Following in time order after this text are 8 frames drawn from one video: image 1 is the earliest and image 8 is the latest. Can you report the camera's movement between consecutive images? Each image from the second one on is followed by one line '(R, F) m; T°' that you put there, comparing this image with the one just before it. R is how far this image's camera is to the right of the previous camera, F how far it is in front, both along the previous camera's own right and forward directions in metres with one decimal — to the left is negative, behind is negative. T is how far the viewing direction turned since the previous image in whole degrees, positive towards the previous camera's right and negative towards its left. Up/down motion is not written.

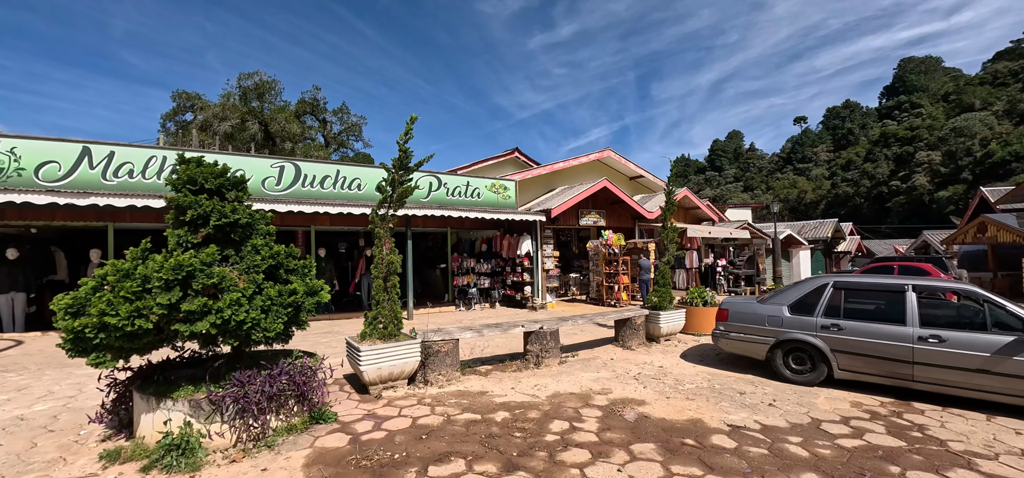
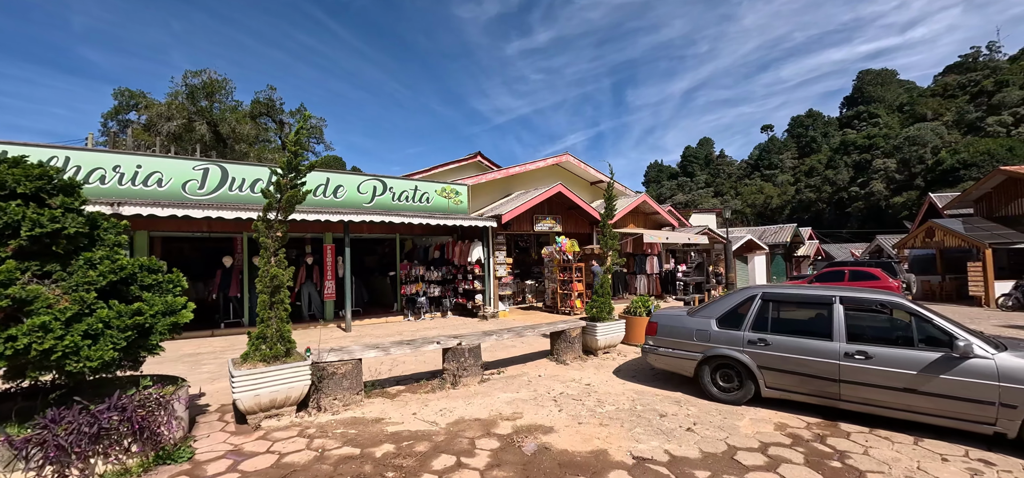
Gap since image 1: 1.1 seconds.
(+0.8, +0.5) m; +3°
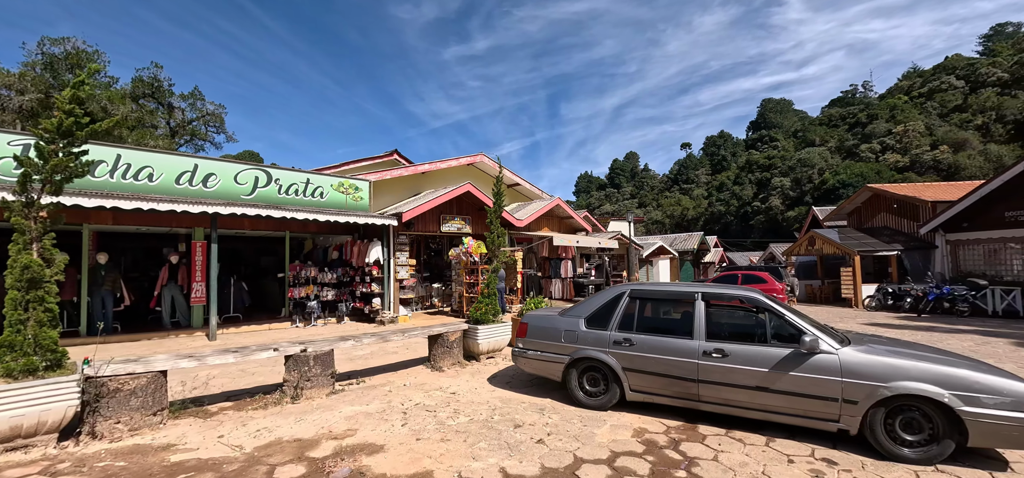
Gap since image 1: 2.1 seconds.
(+0.8, +0.5) m; +9°
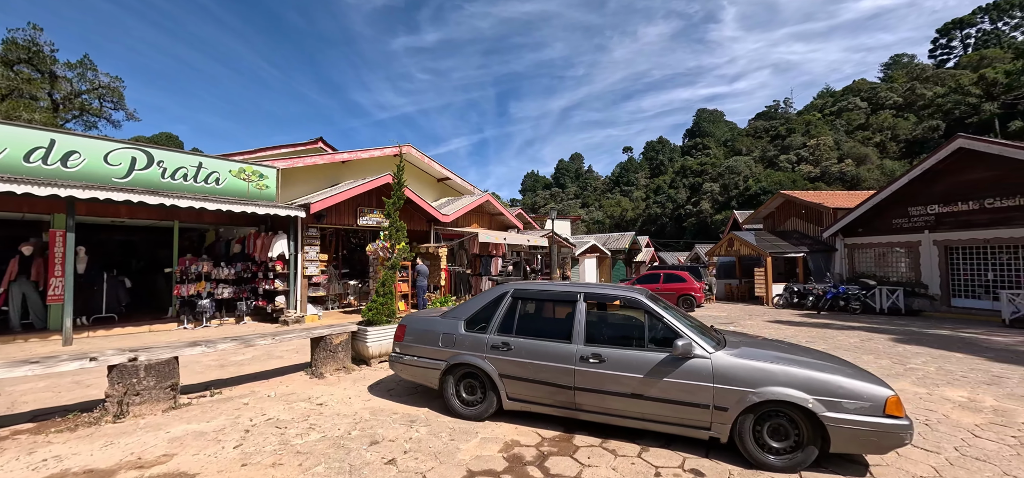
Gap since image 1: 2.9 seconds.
(+0.6, +0.4) m; +7°
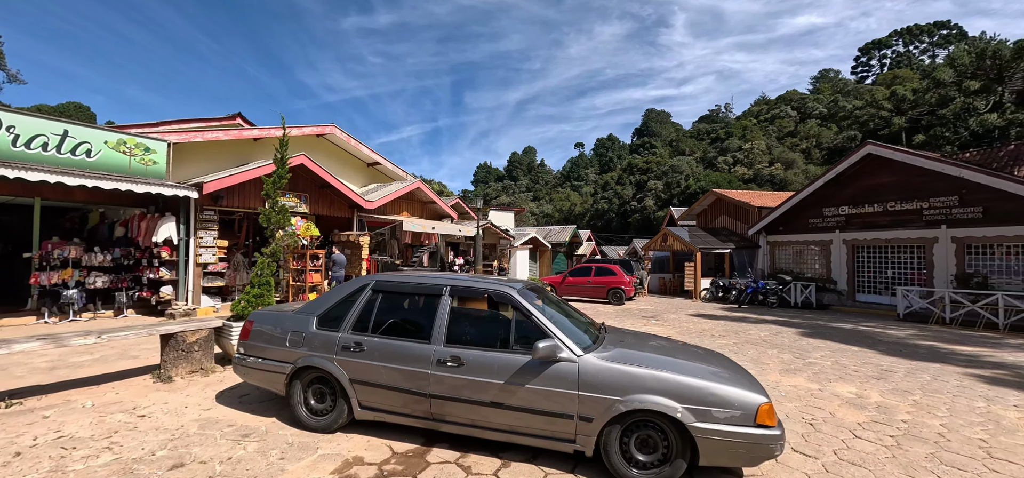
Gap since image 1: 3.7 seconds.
(+0.7, +0.5) m; +6°
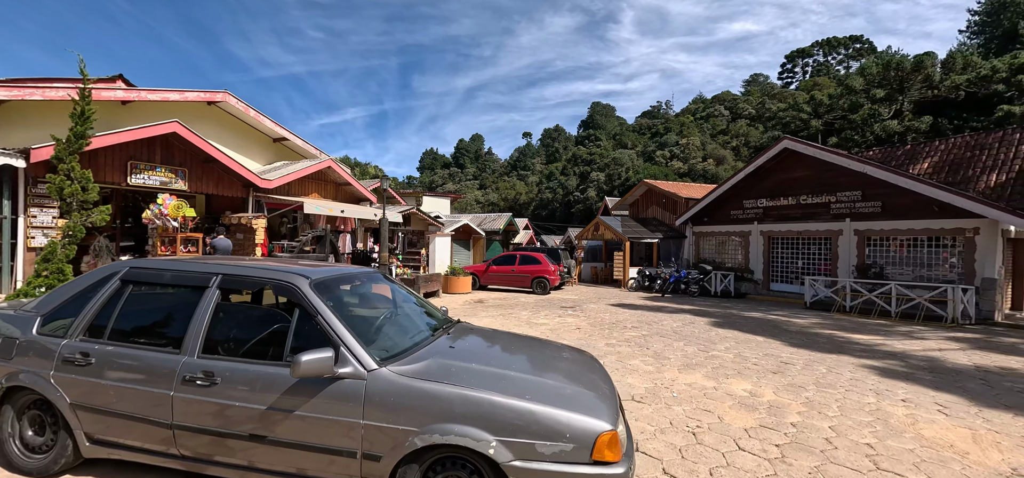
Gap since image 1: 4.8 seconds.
(+0.8, +0.7) m; +7°
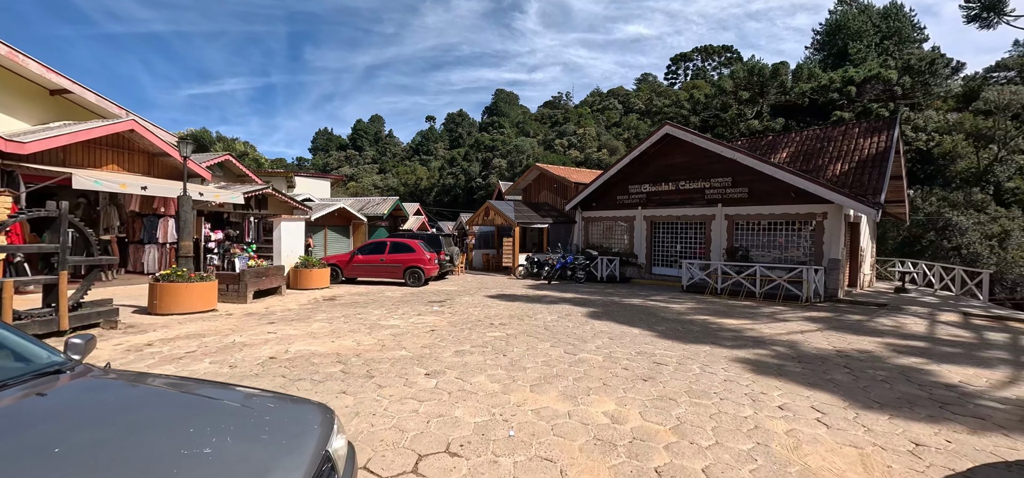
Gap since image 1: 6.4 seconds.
(+0.9, +1.3) m; +12°
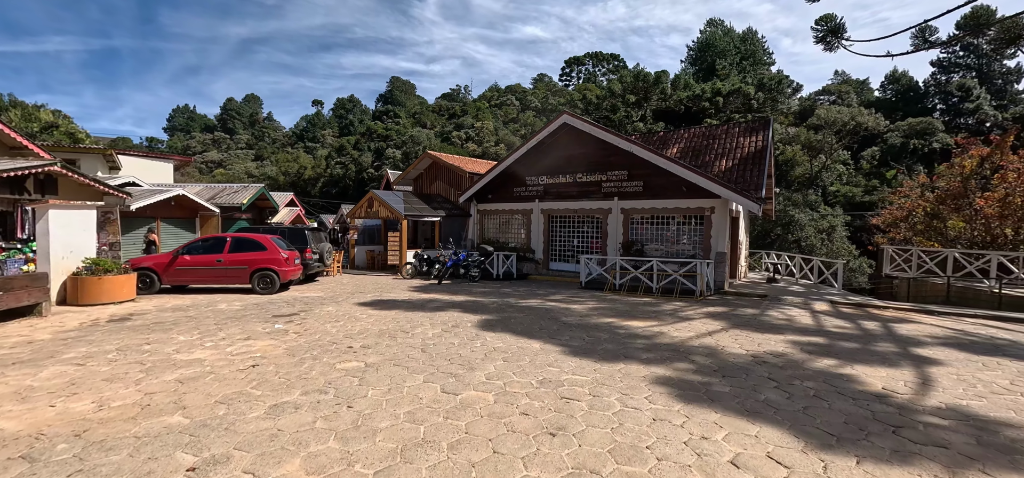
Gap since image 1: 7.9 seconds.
(+0.4, +1.5) m; +13°
